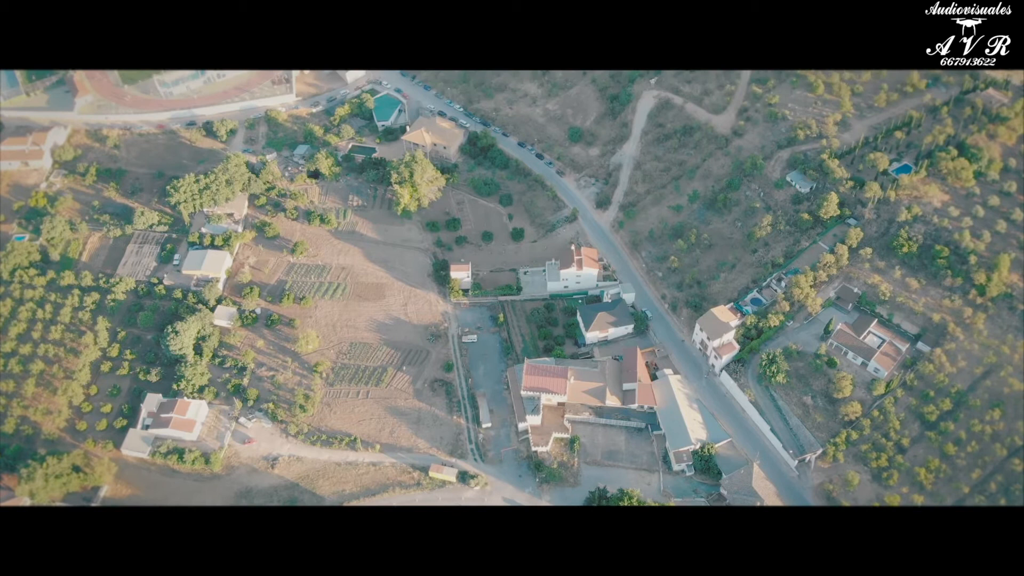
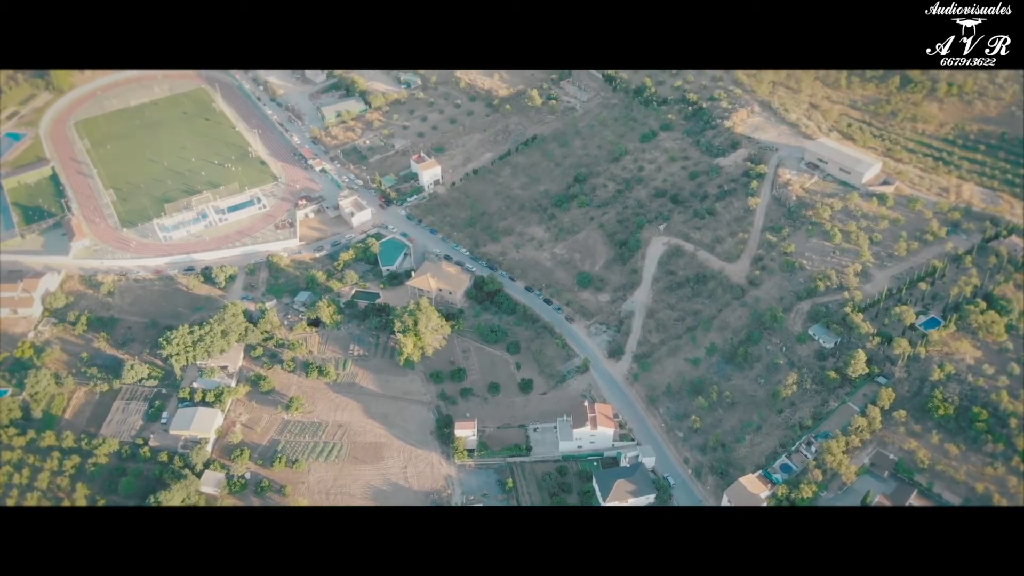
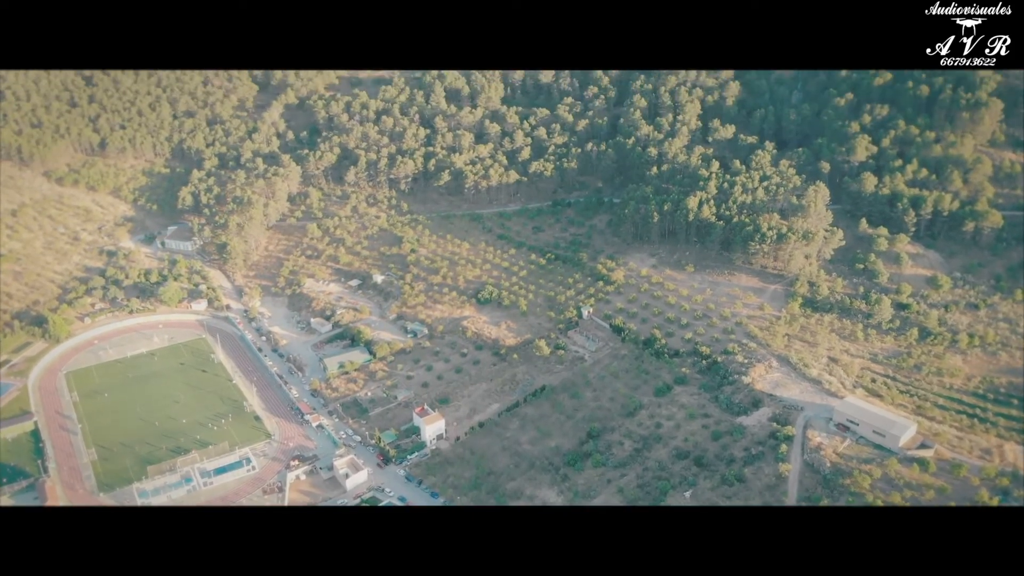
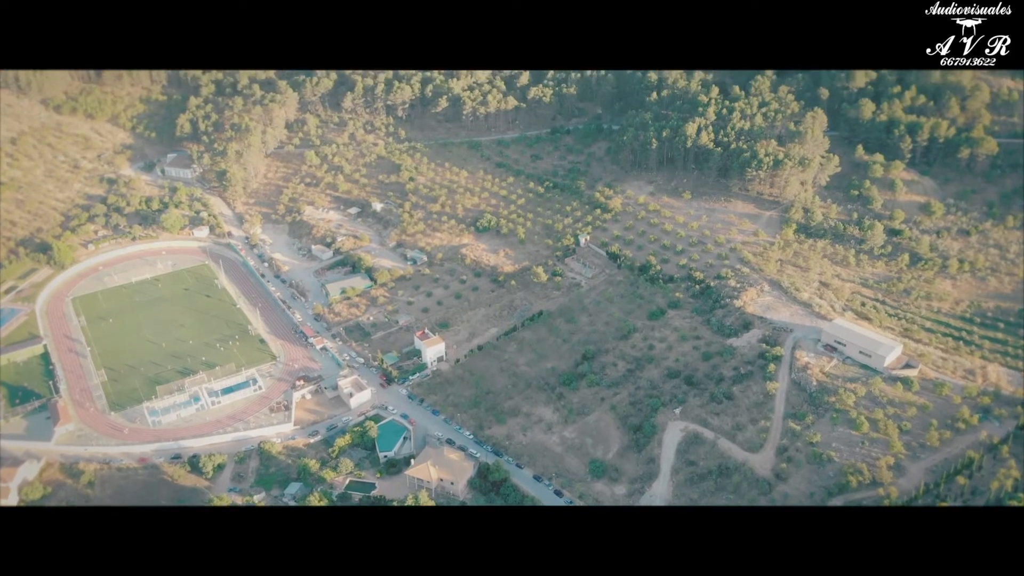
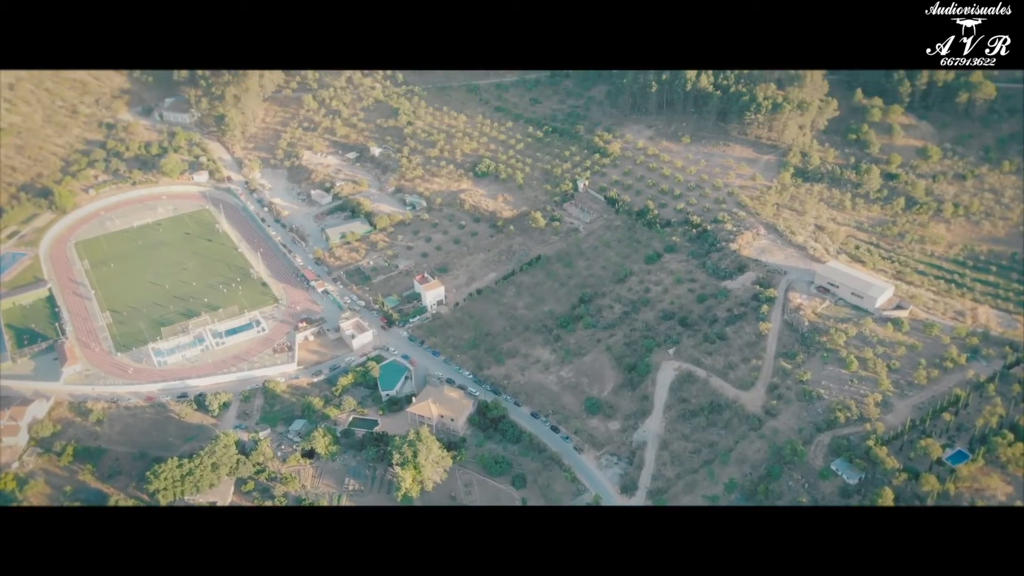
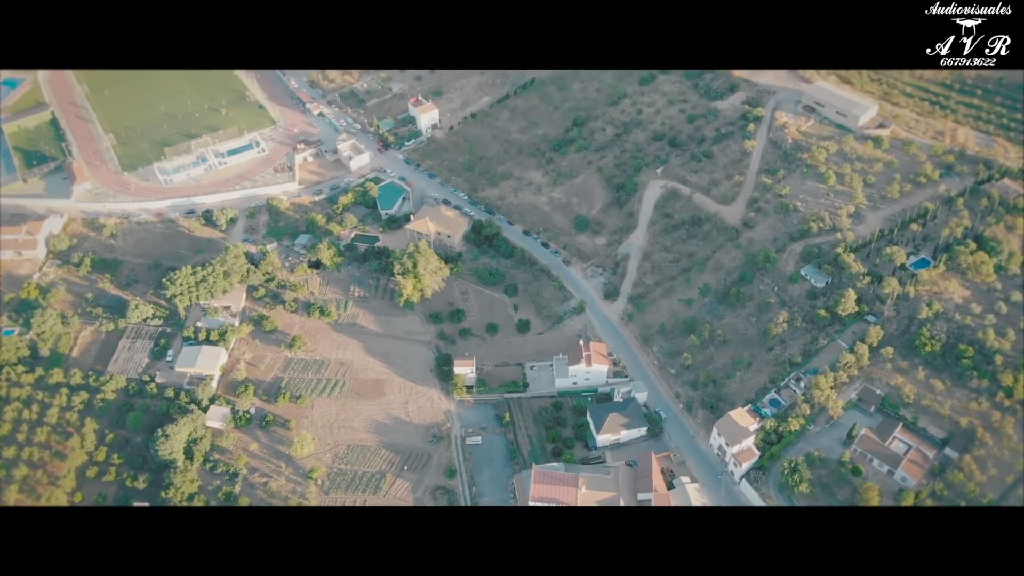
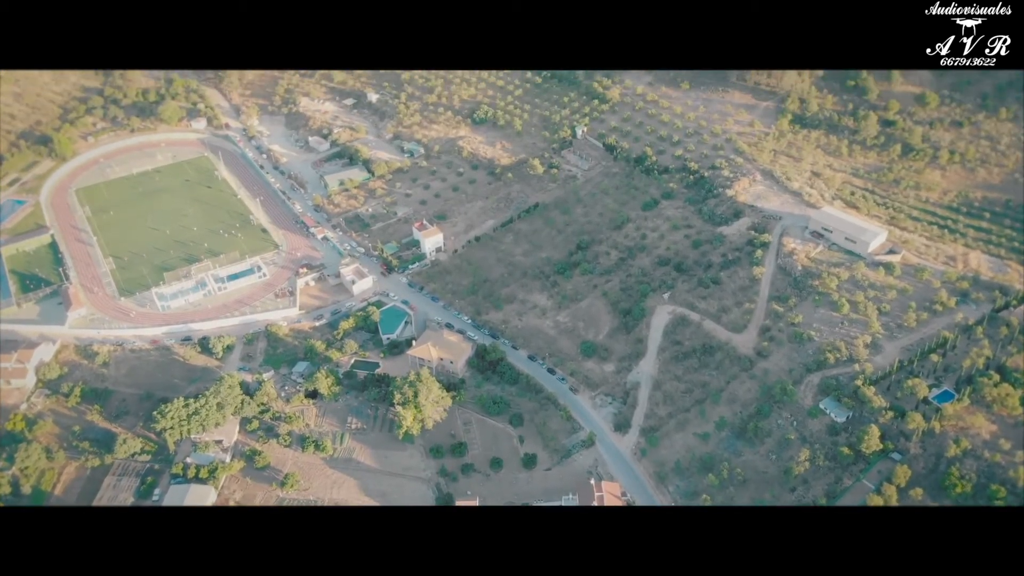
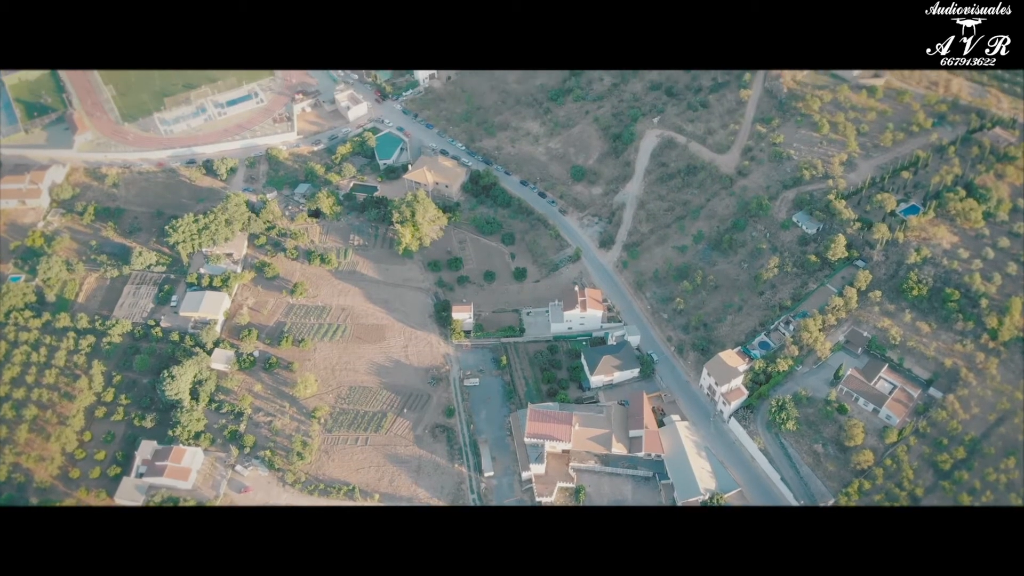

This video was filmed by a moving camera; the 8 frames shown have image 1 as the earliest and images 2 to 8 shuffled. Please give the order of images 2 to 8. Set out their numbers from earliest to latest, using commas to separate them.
8, 6, 2, 7, 5, 4, 3
